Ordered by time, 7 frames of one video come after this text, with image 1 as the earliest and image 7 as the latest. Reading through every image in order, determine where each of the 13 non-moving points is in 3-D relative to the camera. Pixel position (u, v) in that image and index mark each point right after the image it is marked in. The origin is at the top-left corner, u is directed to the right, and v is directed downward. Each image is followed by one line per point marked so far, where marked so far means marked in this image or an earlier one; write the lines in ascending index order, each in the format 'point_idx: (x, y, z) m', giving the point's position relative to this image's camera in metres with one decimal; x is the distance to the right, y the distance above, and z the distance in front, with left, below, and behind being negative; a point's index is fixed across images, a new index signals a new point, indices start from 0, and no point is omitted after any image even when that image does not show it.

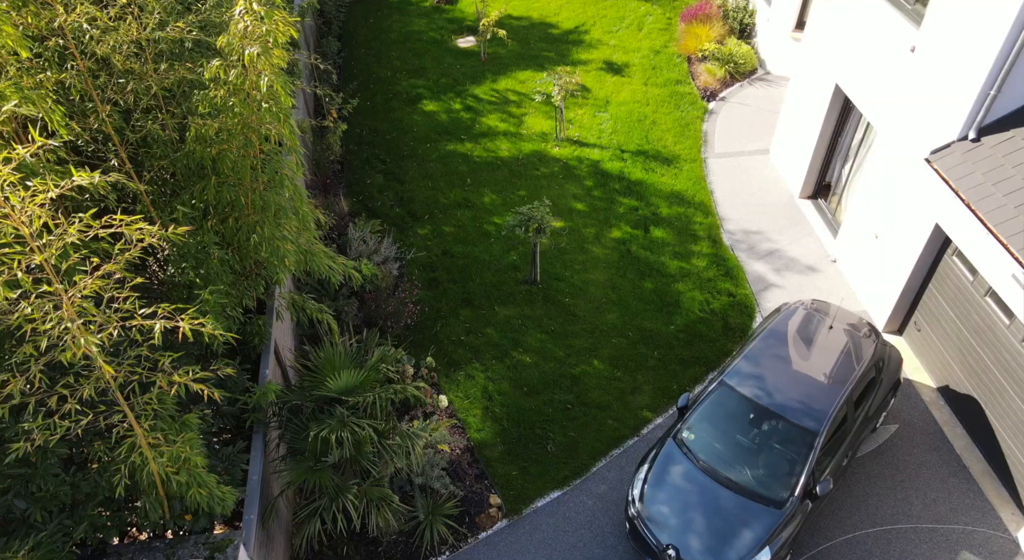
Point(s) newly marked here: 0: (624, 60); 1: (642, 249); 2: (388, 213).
0: (+2.4, +4.6, +14.3) m
1: (+1.9, +0.5, +10.1) m
2: (-2.1, +1.1, +11.3) m
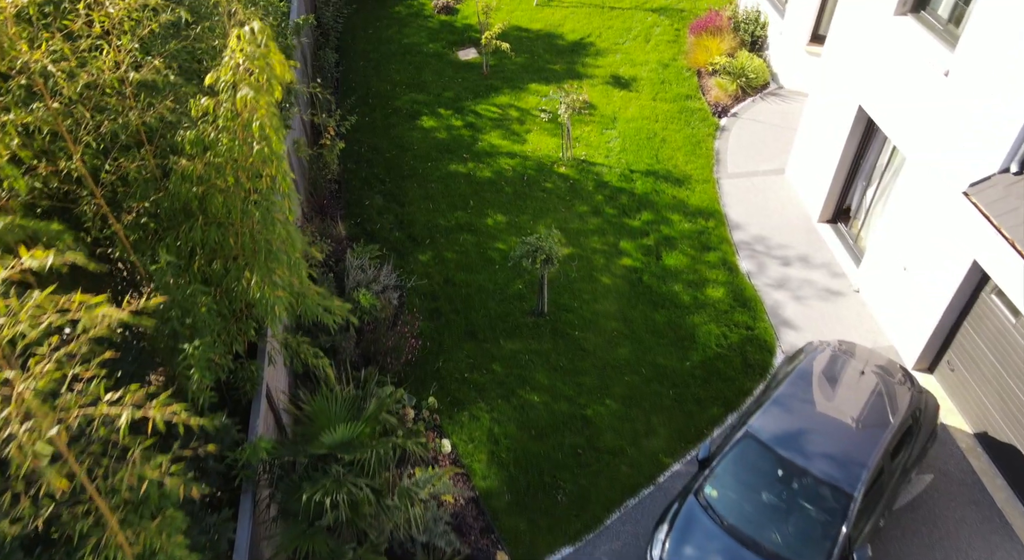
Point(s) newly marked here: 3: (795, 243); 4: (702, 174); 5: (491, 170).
0: (+2.4, +4.2, +13.8) m
1: (+2.0, 0.0, +9.6) m
2: (-2.0, +0.7, +10.8) m
3: (+4.2, +0.5, +10.1) m
4: (+3.2, +1.8, +11.4) m
5: (-0.4, +1.9, +11.8) m
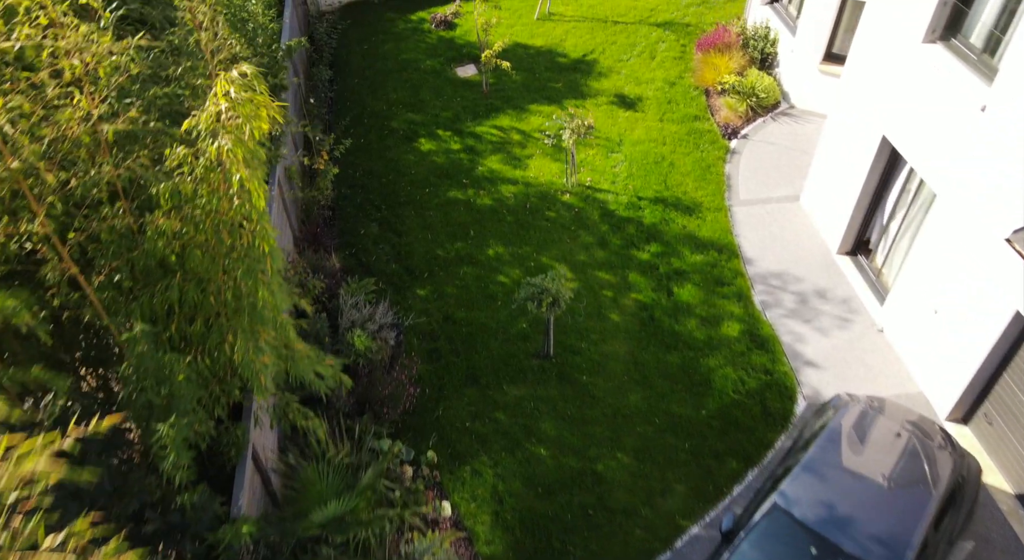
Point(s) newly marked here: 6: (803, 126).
0: (+2.5, +3.7, +13.3) m
1: (+2.1, -0.5, +9.1) m
2: (-1.9, +0.2, +10.3) m
3: (+4.2, 0.0, +9.6) m
4: (+3.2, +1.3, +10.9) m
5: (-0.3, +1.4, +11.3) m
6: (+5.3, +2.8, +12.4) m
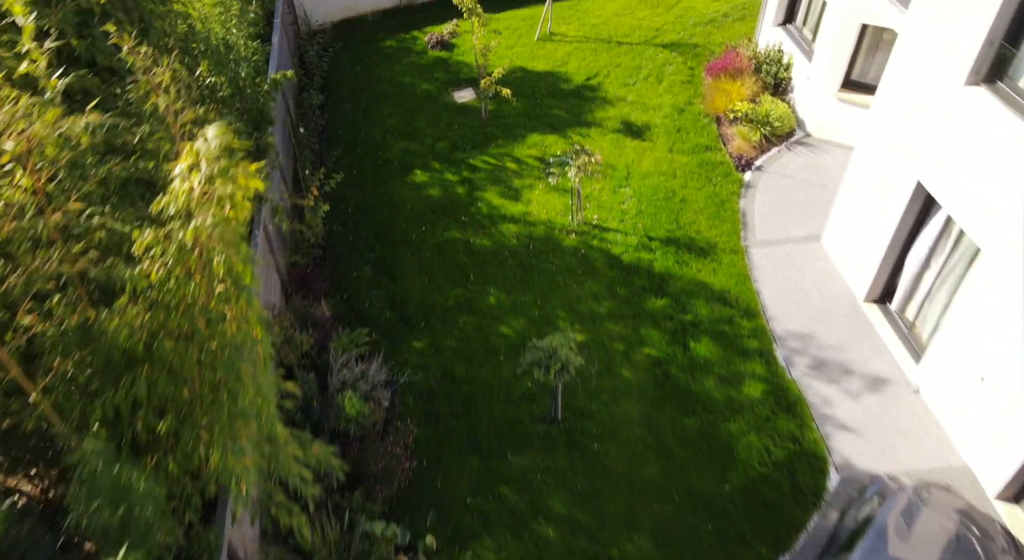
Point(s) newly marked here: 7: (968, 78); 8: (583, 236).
0: (+2.5, +3.0, +12.7) m
1: (+2.1, -1.1, +8.4) m
2: (-1.9, -0.5, +9.6) m
3: (+4.3, -0.6, +8.9) m
4: (+3.3, +0.6, +10.2) m
5: (-0.3, +0.7, +10.6) m
6: (+5.3, +2.1, +11.8) m
7: (+4.8, +2.1, +7.1) m
8: (+1.1, +0.7, +10.5) m
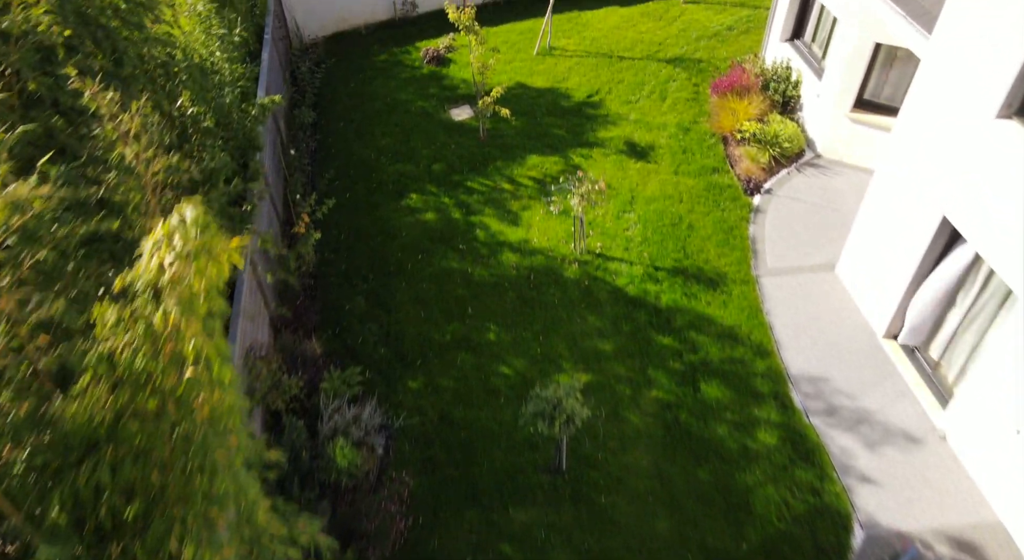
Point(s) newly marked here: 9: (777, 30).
0: (+2.4, +2.5, +12.2) m
1: (+2.1, -1.6, +8.0) m
2: (-1.9, -1.0, +9.1) m
3: (+4.3, -1.1, +8.4) m
4: (+3.3, +0.1, +9.8) m
5: (-0.3, +0.2, +10.2) m
6: (+5.3, +1.7, +11.3) m
7: (+4.8, +1.7, +6.6) m
8: (+1.1, +0.2, +10.0) m
9: (+5.2, +4.9, +13.2) m
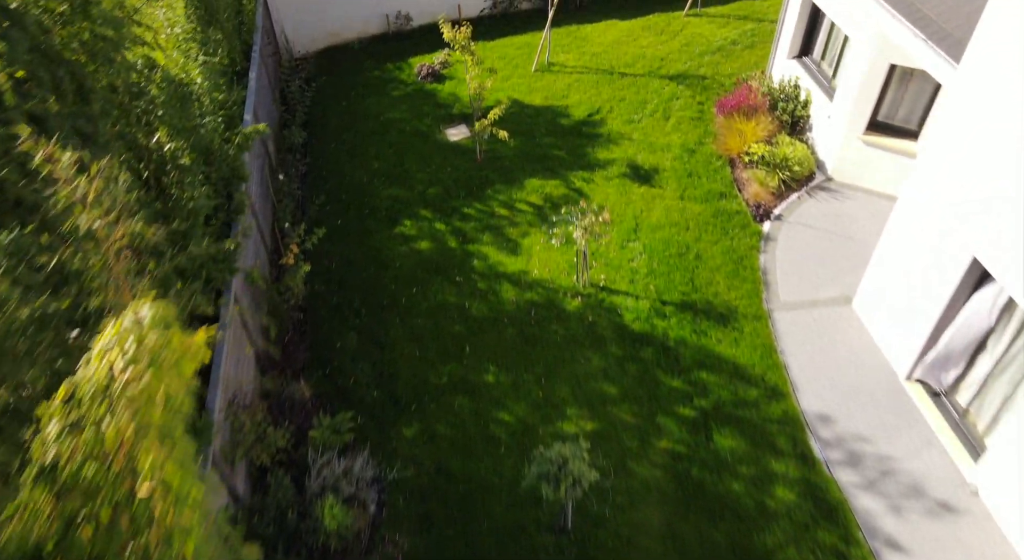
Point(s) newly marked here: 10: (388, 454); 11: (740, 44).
0: (+2.4, +2.0, +11.8) m
1: (+2.1, -2.1, +7.5) m
2: (-1.9, -1.5, +8.6) m
3: (+4.3, -1.5, +8.0) m
4: (+3.3, -0.4, +9.3) m
5: (-0.3, -0.3, +9.7) m
6: (+5.3, +1.2, +10.8) m
7: (+4.8, +1.2, +6.2) m
8: (+1.1, -0.3, +9.5) m
9: (+5.1, +4.4, +12.7) m
10: (-1.5, -2.0, +8.0) m
11: (+5.0, +5.2, +14.8) m
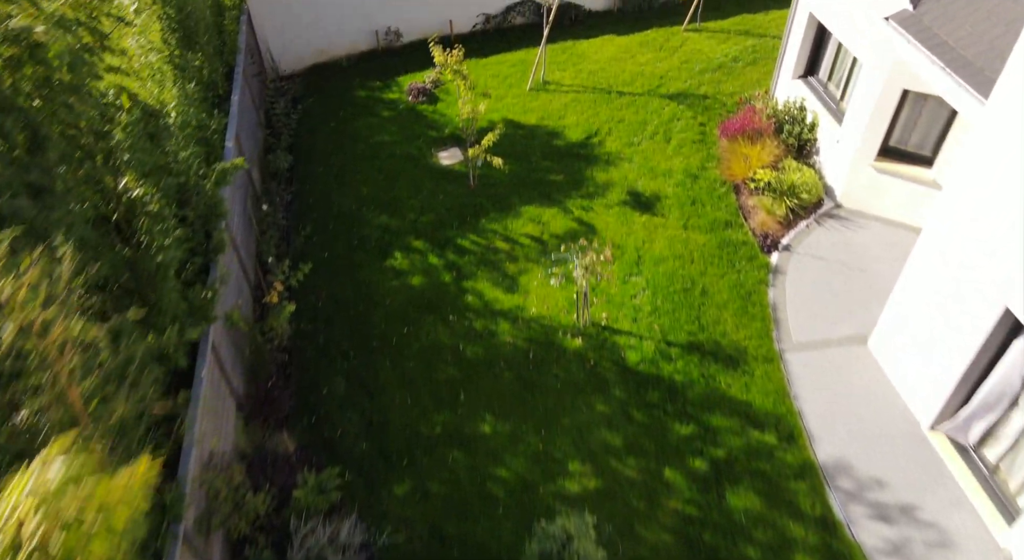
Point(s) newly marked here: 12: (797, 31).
0: (+2.3, +1.5, +11.3) m
1: (+2.1, -2.6, +7.0) m
2: (-1.9, -2.0, +8.1) m
3: (+4.3, -2.0, +7.5) m
4: (+3.2, -0.9, +8.8) m
5: (-0.3, -0.8, +9.1) m
6: (+5.3, +0.7, +10.4) m
7: (+4.7, +0.7, +5.7) m
8: (+1.0, -0.8, +9.0) m
9: (+5.0, +3.9, +12.2) m
10: (-1.5, -2.6, +7.4) m
11: (+4.8, +4.6, +14.4) m
12: (+5.0, +4.4, +12.0) m
